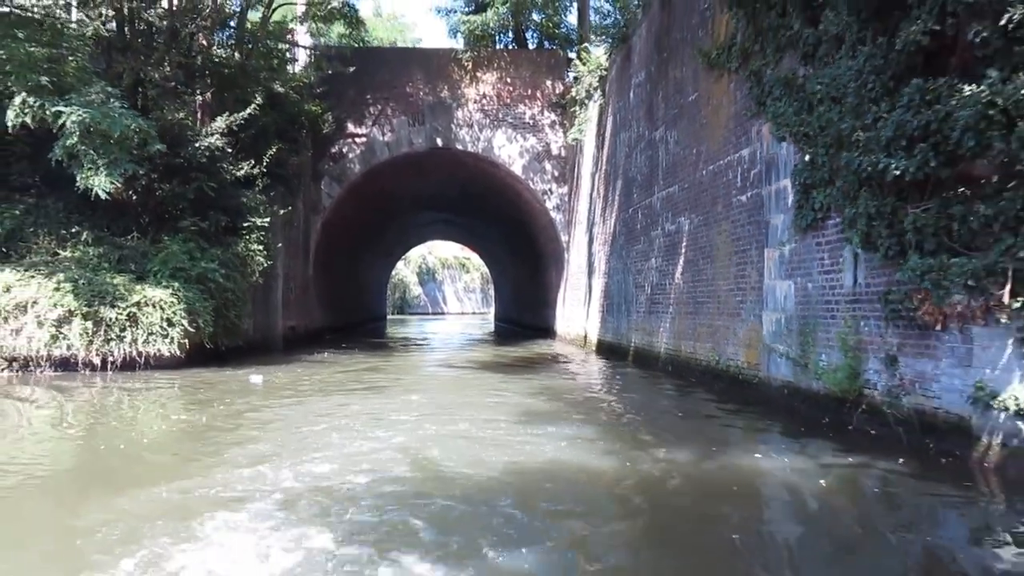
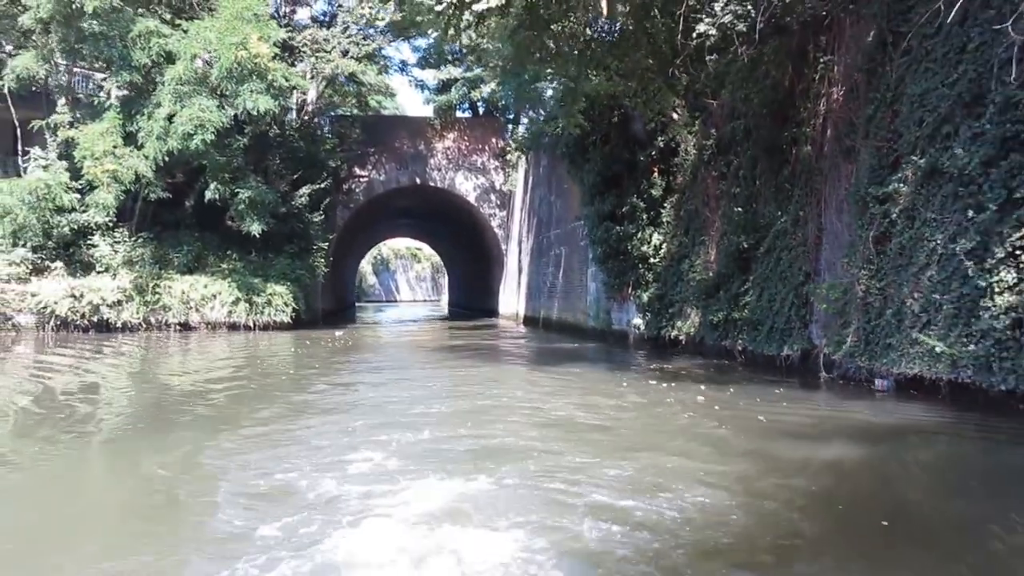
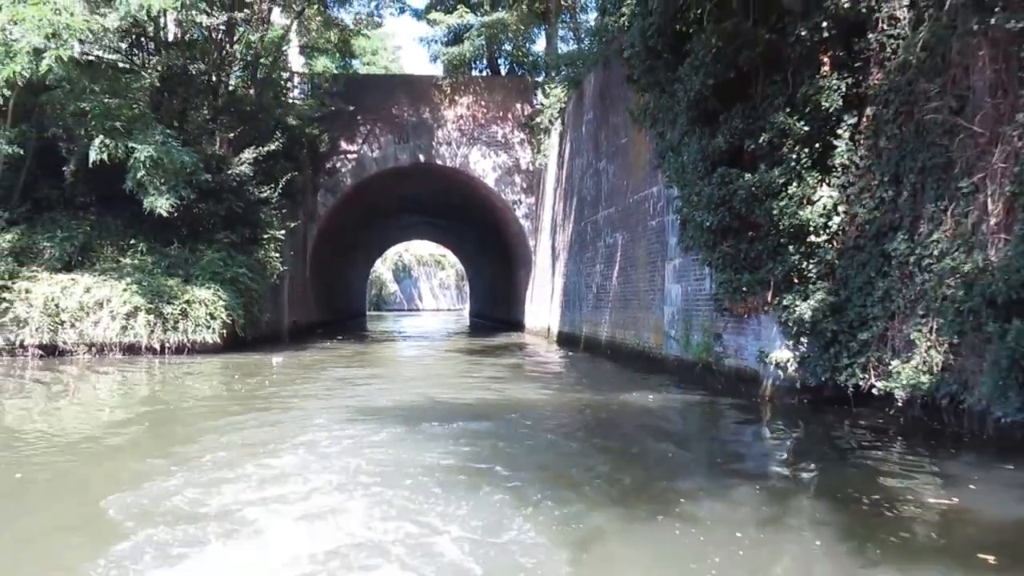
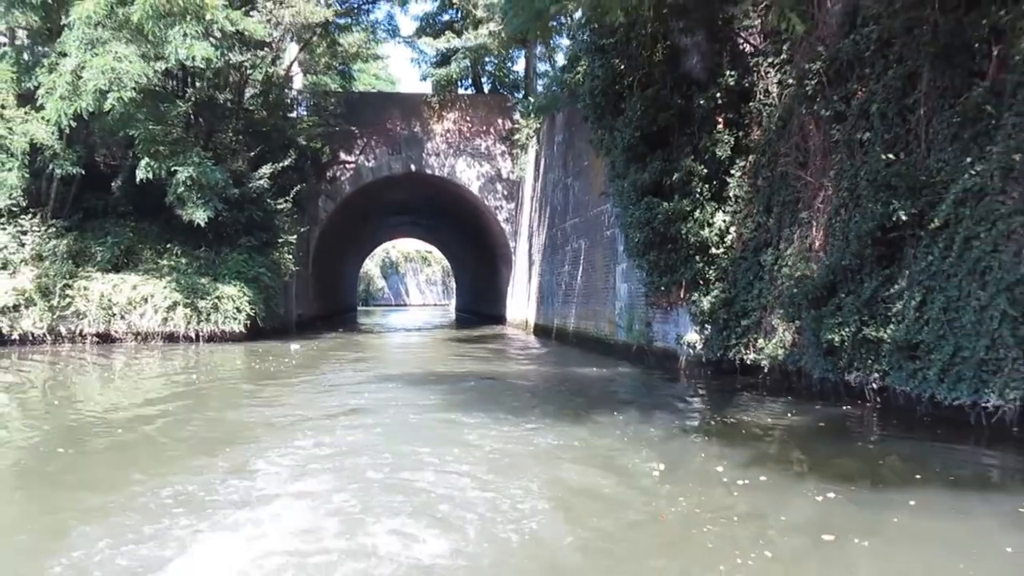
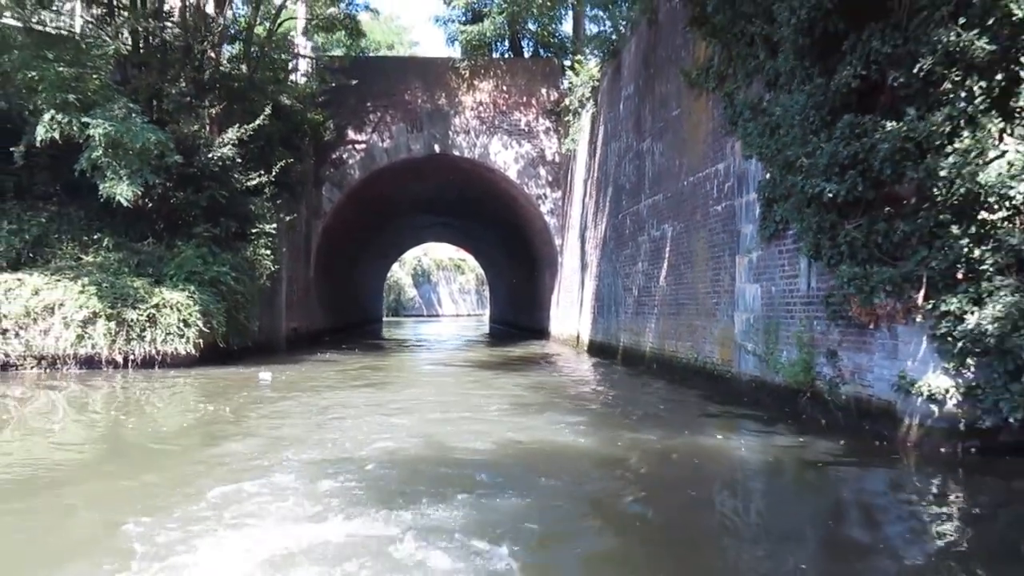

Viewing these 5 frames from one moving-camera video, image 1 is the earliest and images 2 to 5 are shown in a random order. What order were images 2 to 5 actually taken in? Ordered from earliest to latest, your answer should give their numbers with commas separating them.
5, 3, 4, 2
